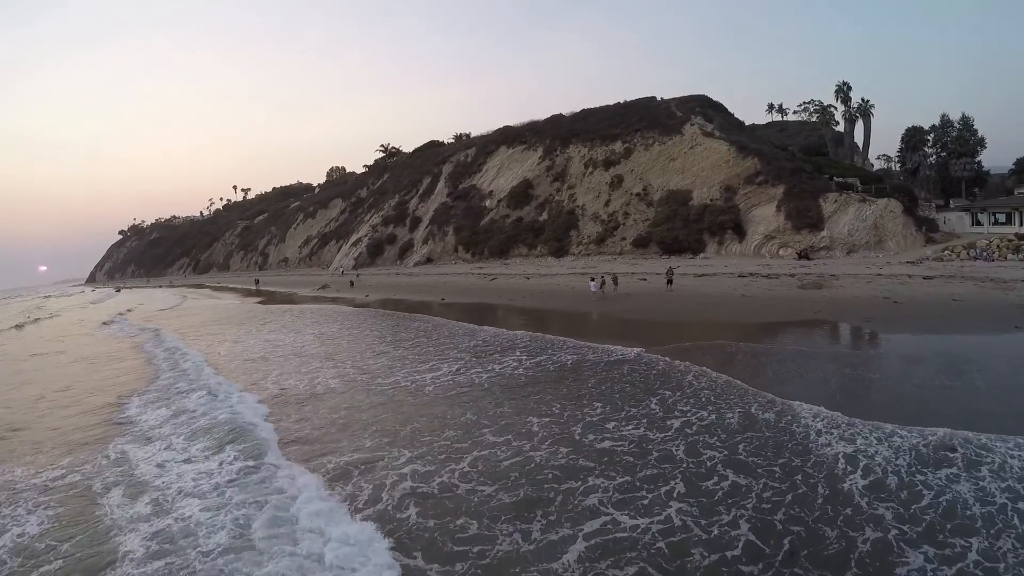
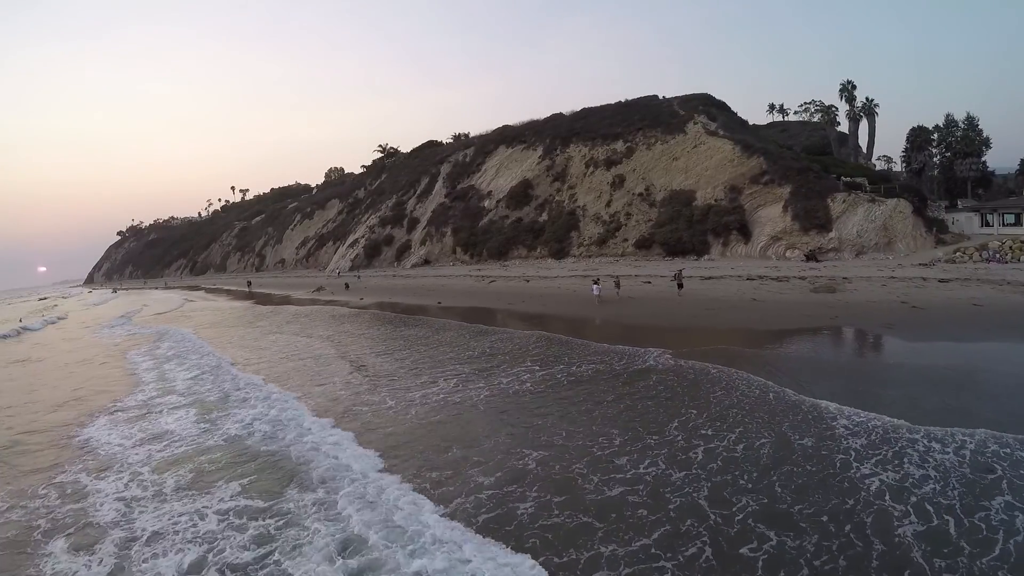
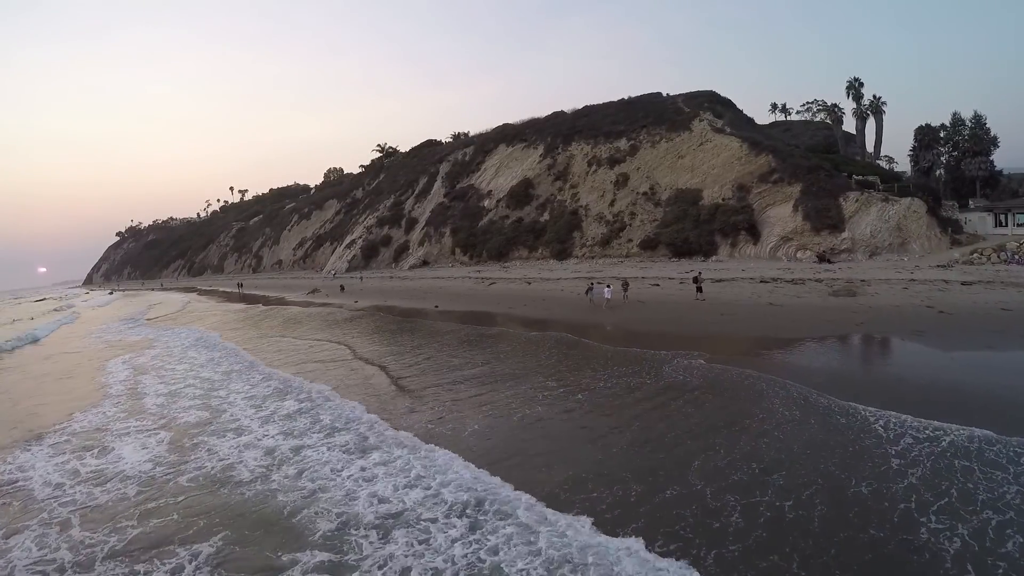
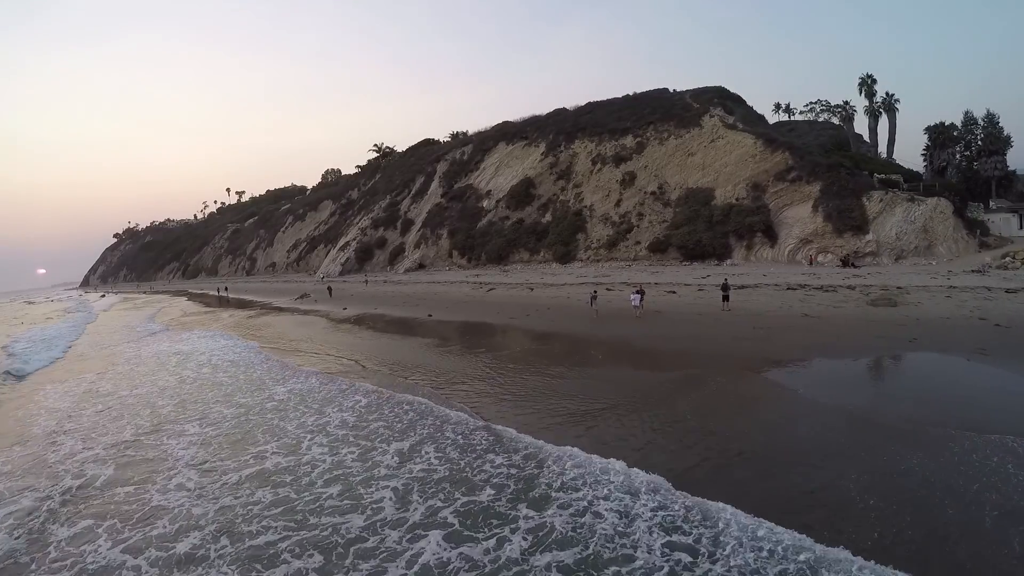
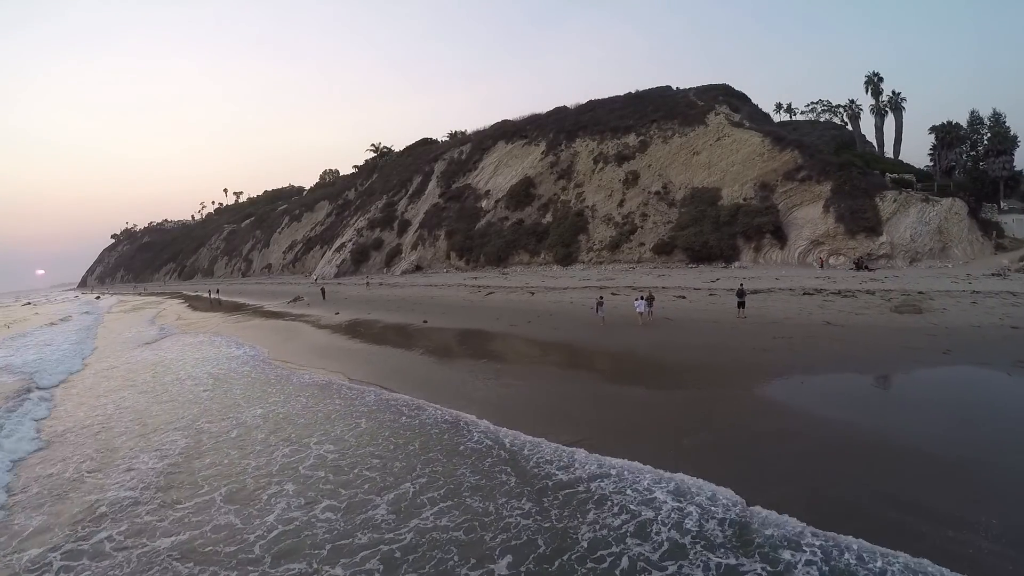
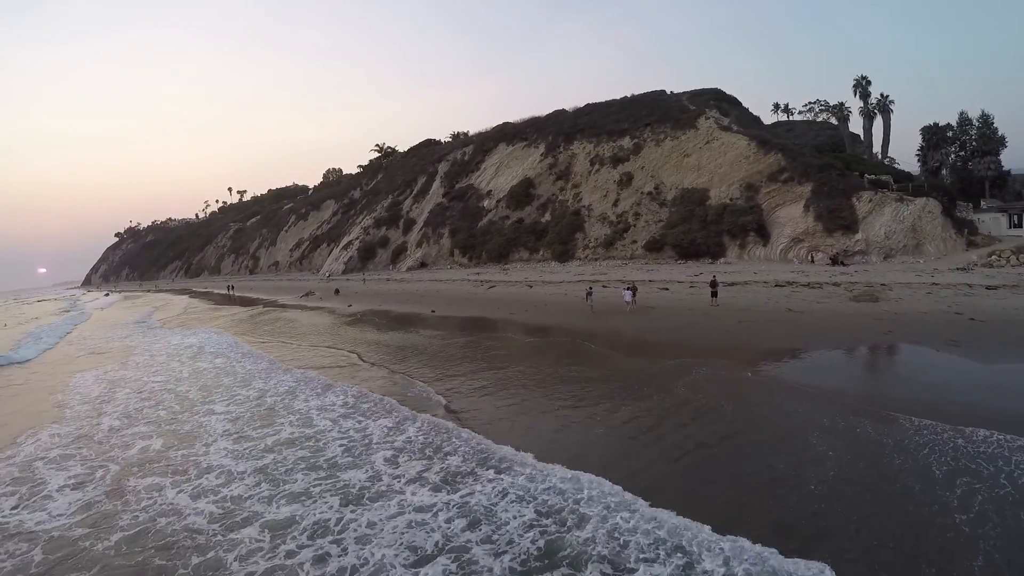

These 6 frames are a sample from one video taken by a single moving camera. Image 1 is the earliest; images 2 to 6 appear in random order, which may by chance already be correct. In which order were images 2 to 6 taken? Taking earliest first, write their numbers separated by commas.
2, 3, 6, 4, 5
